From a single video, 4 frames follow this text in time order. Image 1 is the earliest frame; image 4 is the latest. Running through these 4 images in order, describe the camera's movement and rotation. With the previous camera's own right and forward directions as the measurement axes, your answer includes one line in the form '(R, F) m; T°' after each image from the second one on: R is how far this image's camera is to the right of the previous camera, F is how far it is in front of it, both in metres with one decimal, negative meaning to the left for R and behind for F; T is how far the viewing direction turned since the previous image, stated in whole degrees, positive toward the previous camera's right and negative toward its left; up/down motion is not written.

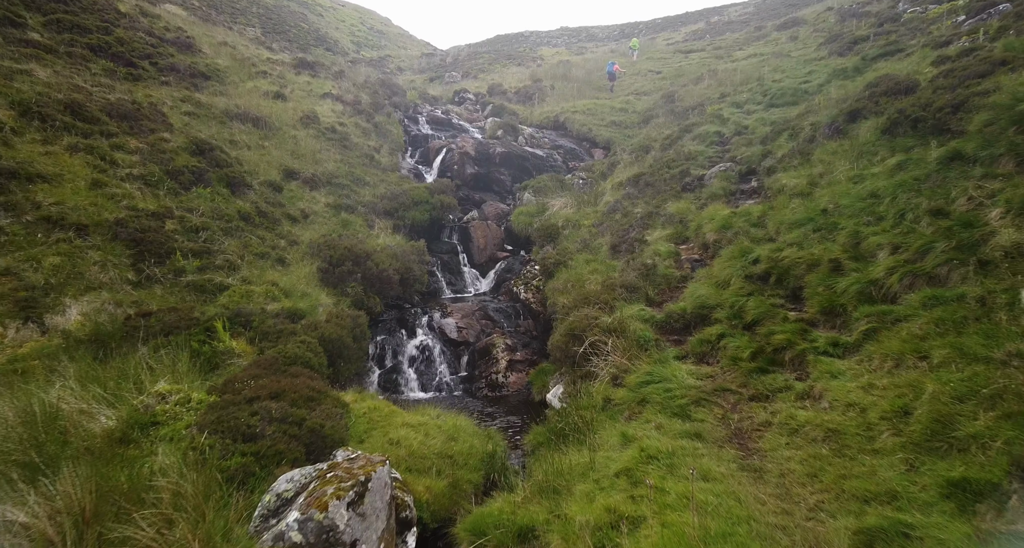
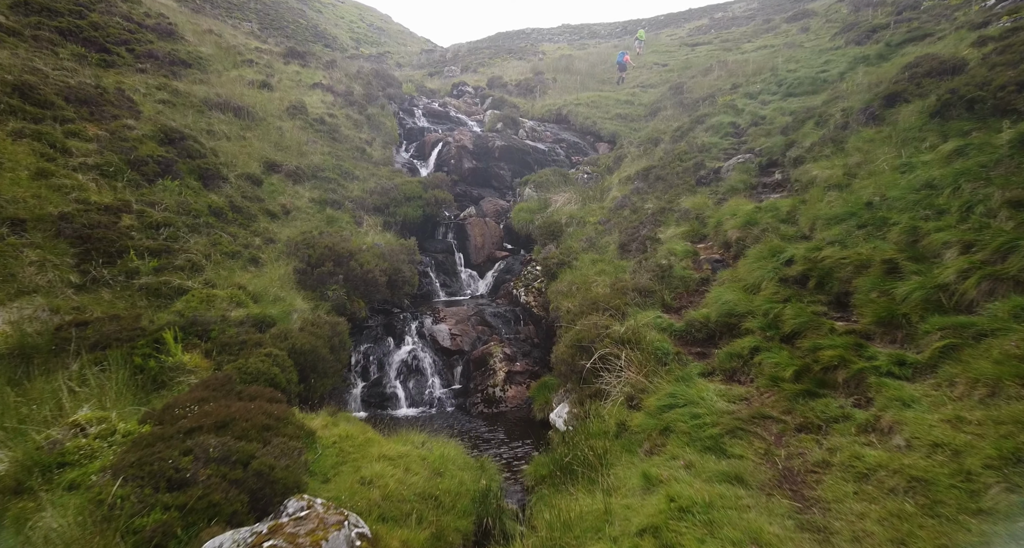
(0.0, +1.1) m; 0°
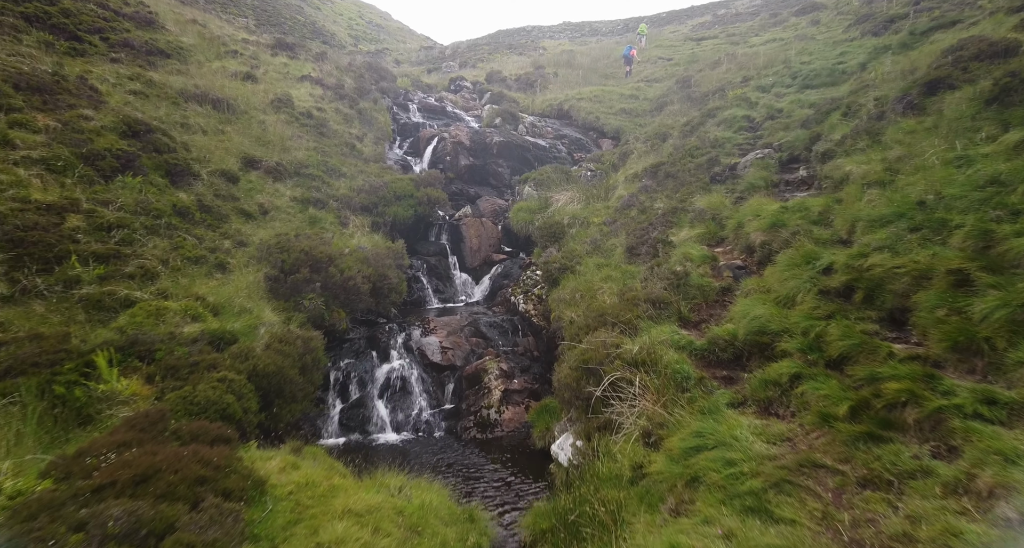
(+0.1, +1.0) m; 0°
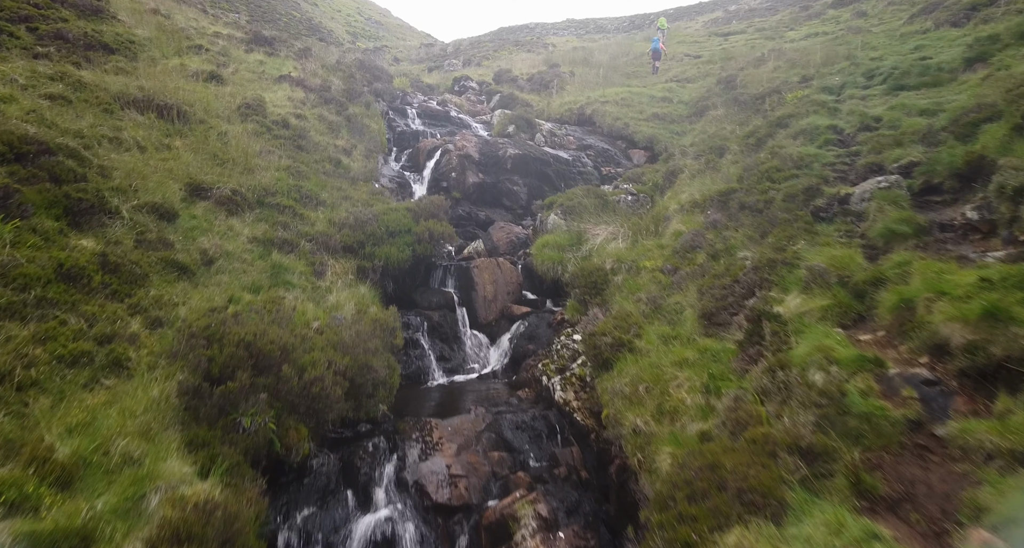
(-0.5, +3.0) m; 0°
